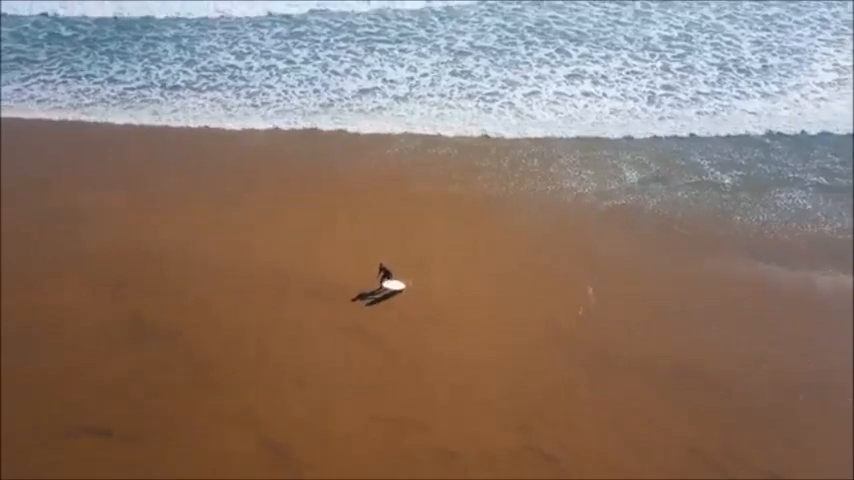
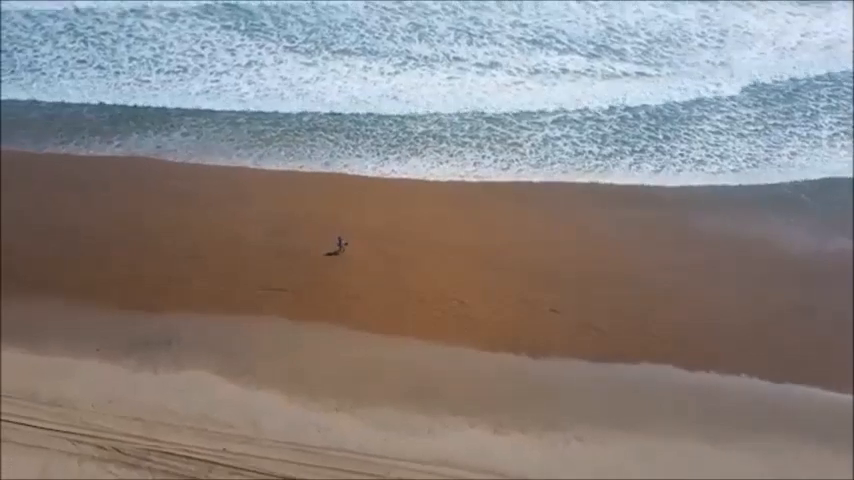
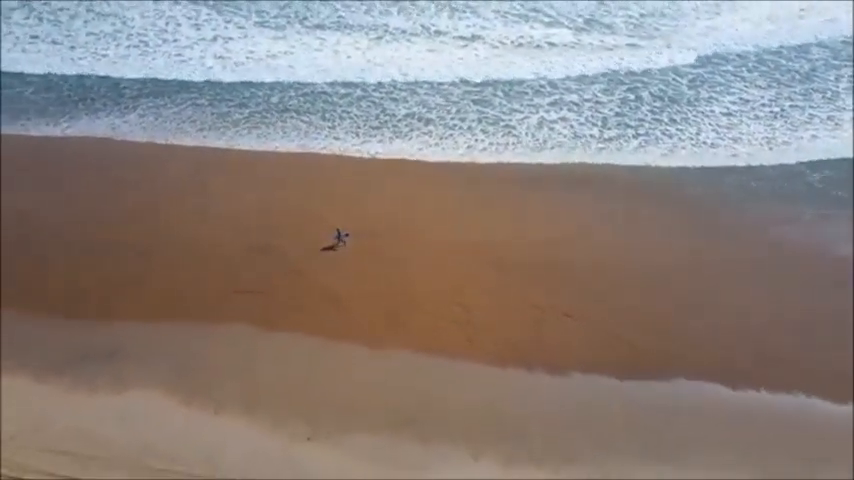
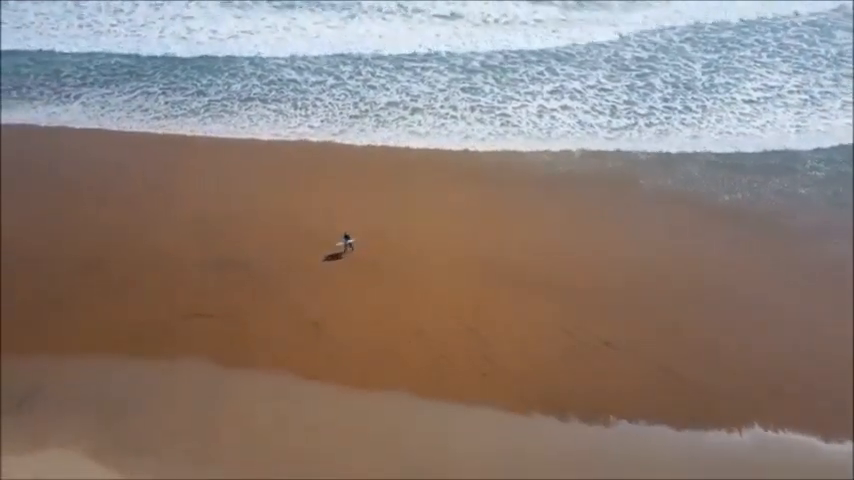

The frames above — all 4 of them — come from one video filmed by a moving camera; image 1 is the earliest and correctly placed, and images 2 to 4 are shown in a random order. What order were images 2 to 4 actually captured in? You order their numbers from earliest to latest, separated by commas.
4, 3, 2
